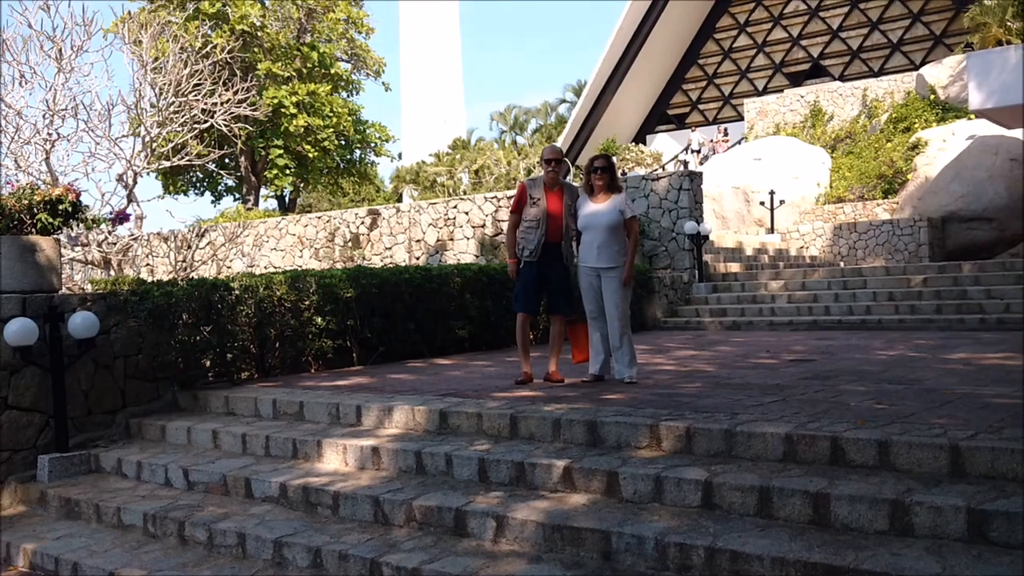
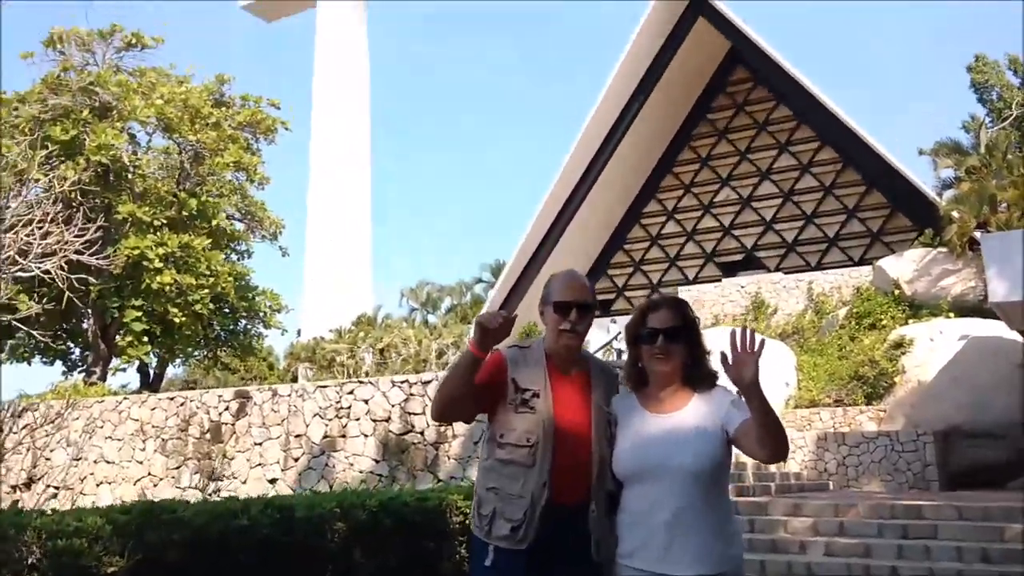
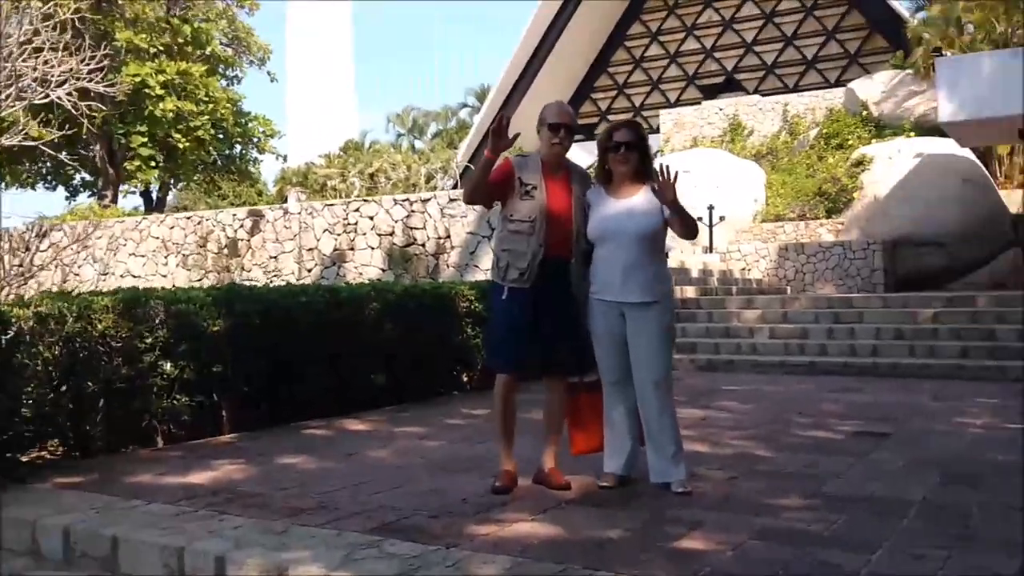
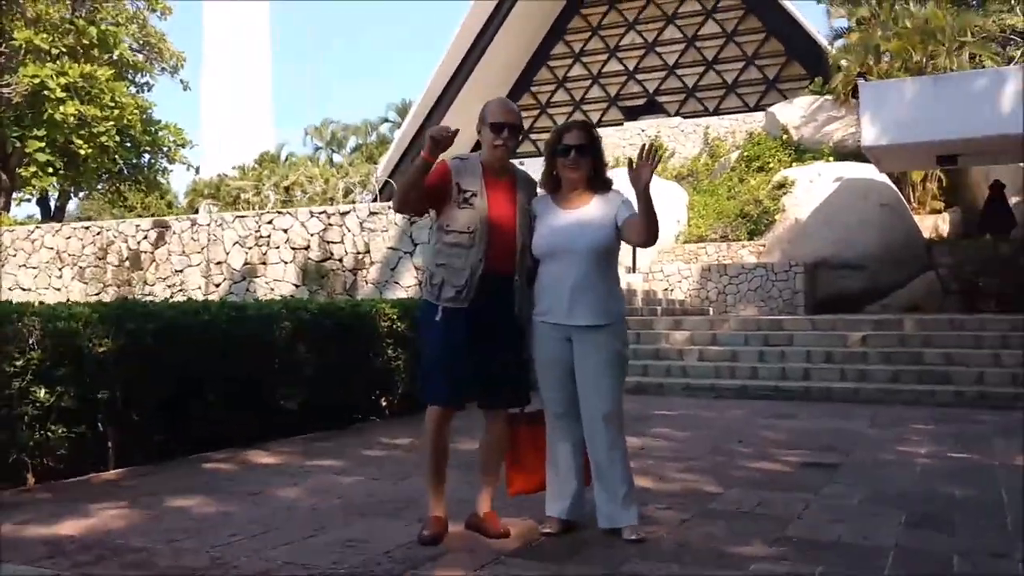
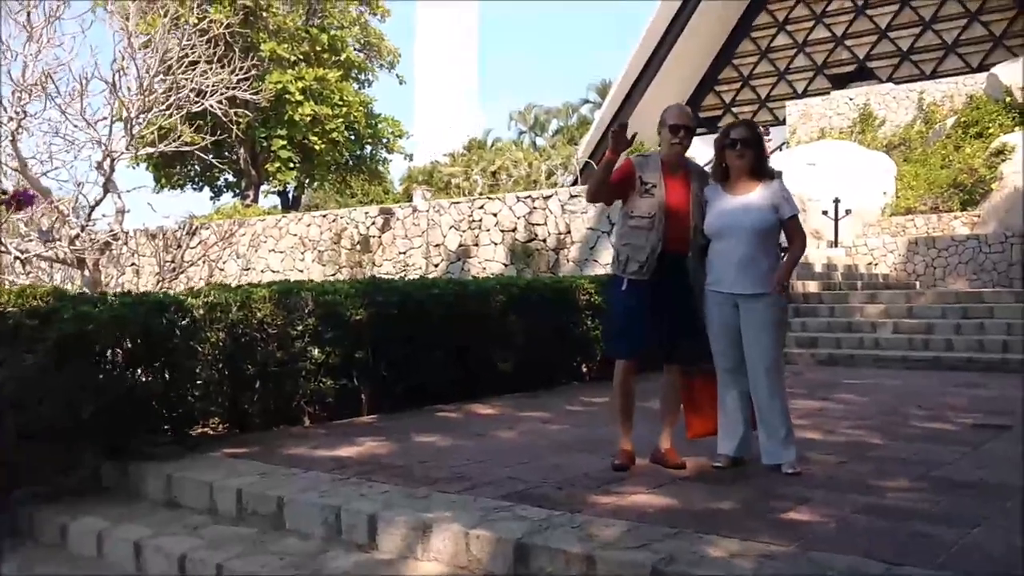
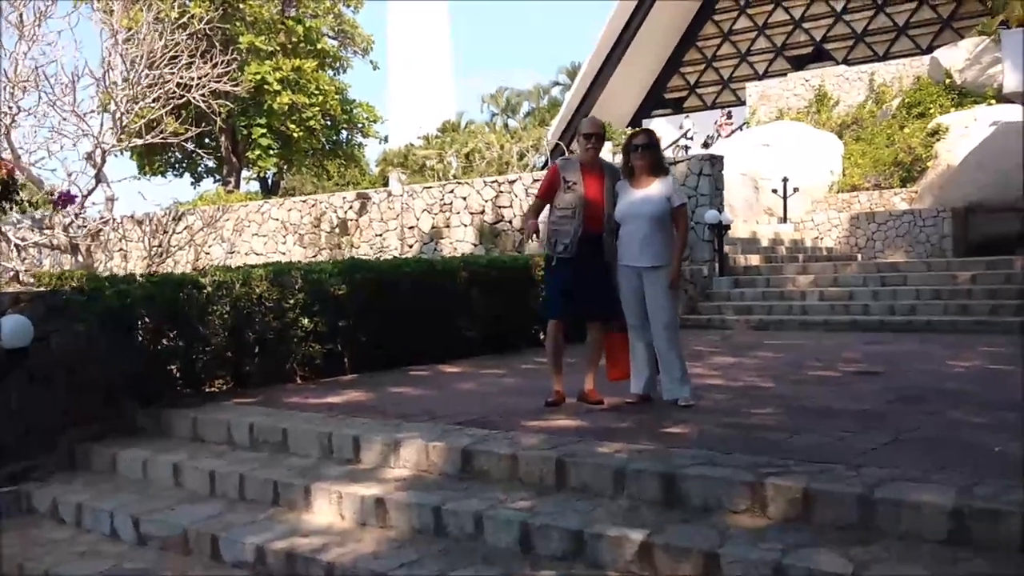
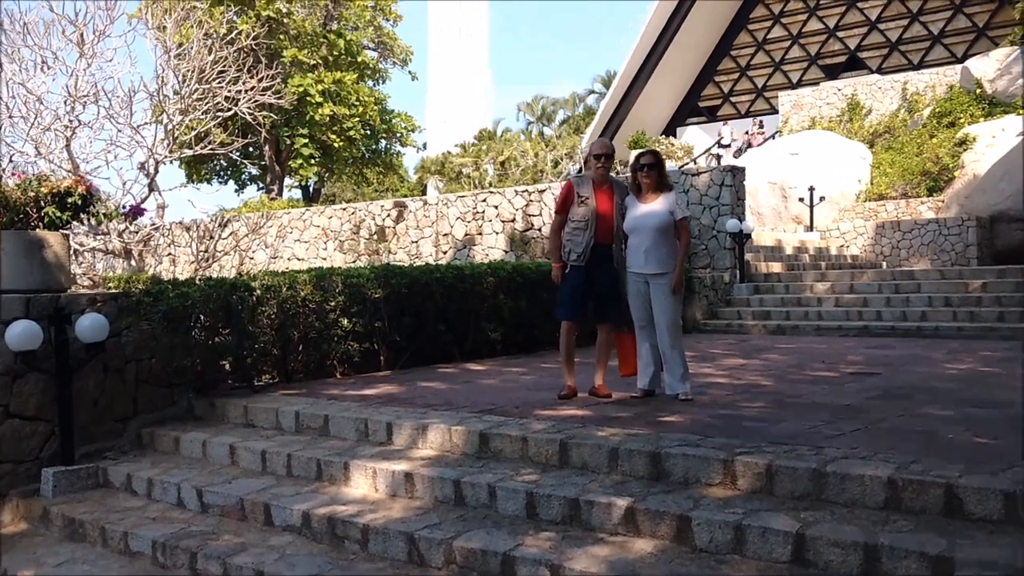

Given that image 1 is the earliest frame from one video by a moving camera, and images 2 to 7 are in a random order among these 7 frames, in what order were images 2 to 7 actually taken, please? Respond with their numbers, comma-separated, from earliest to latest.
7, 6, 5, 3, 4, 2
